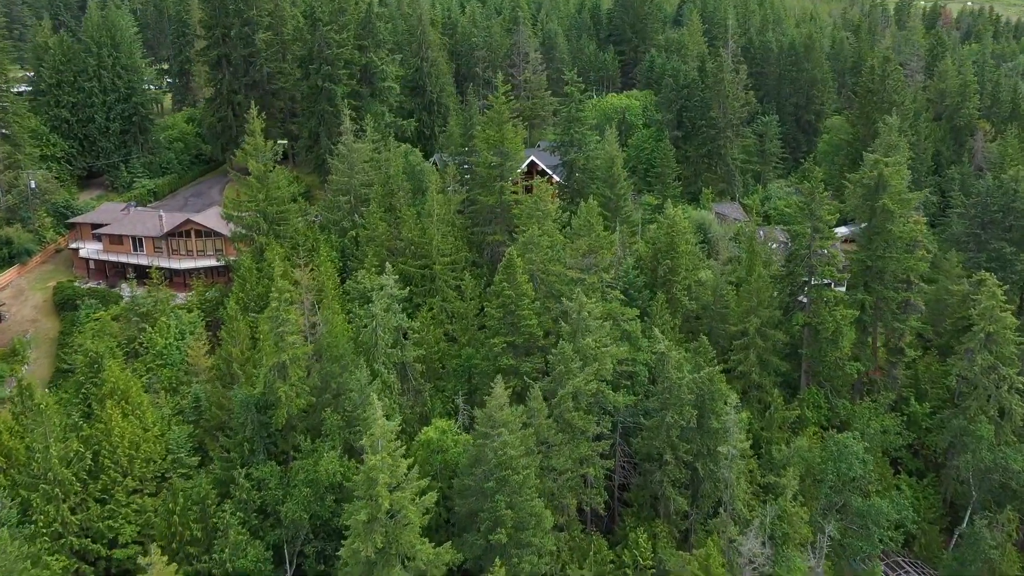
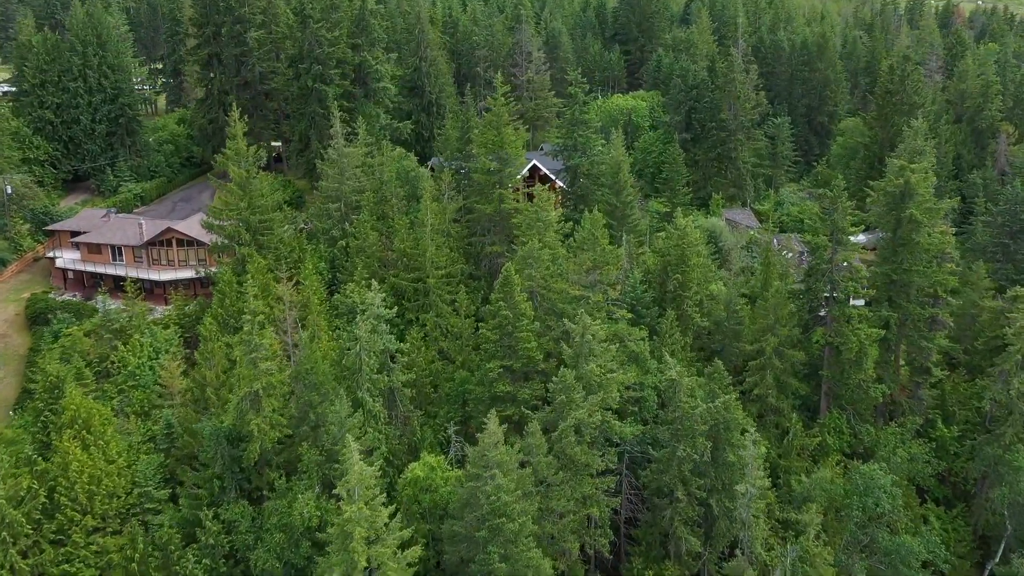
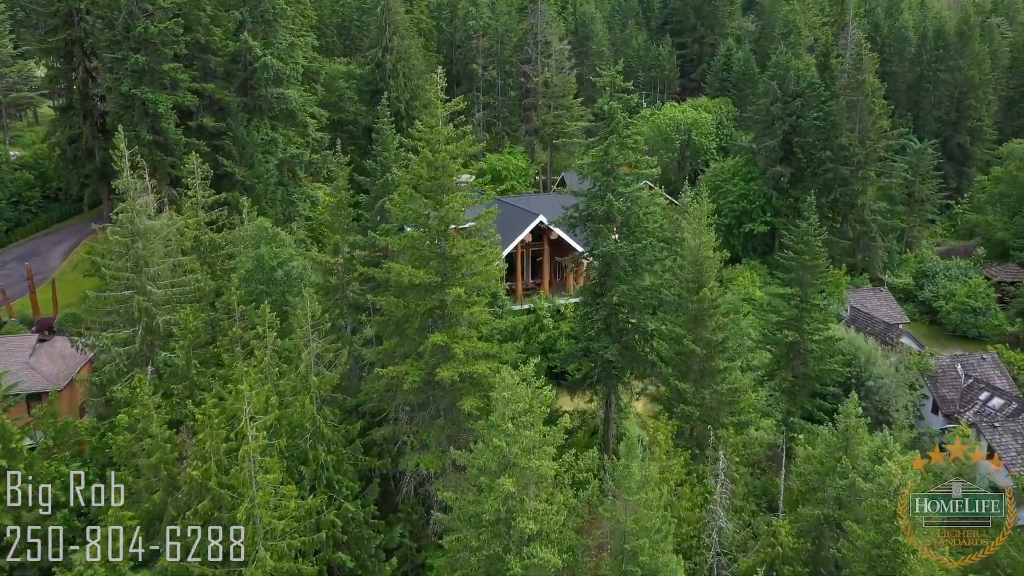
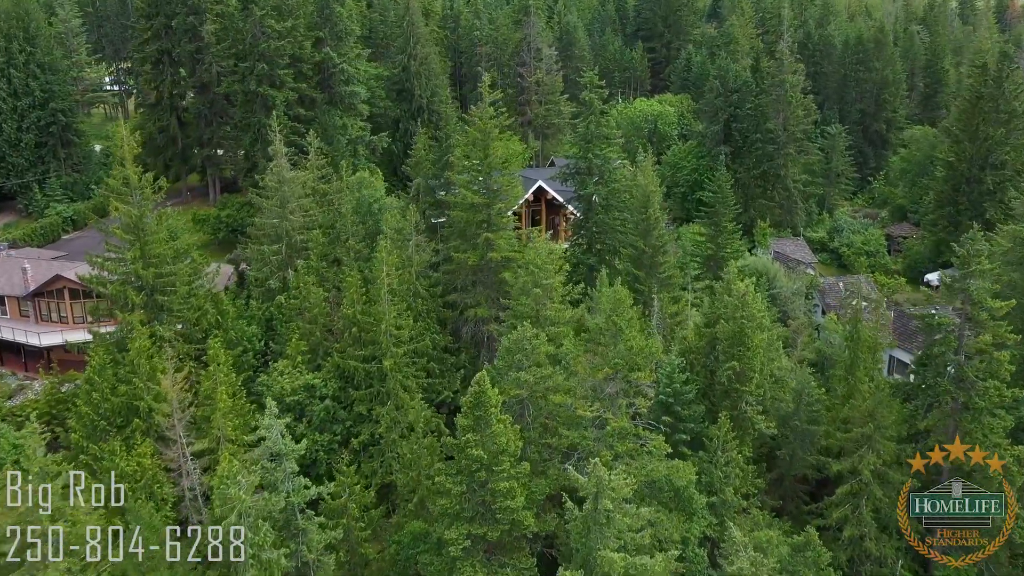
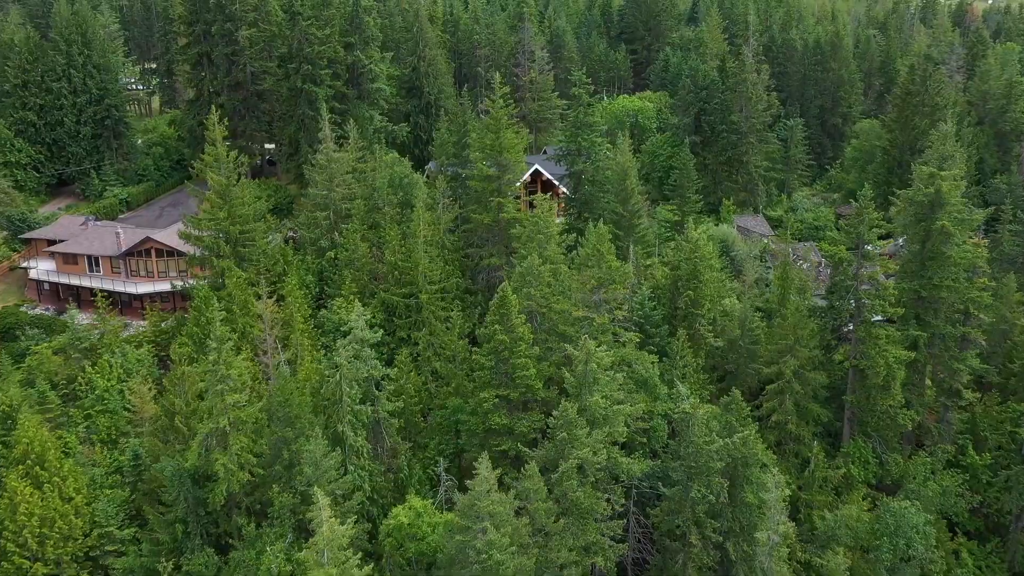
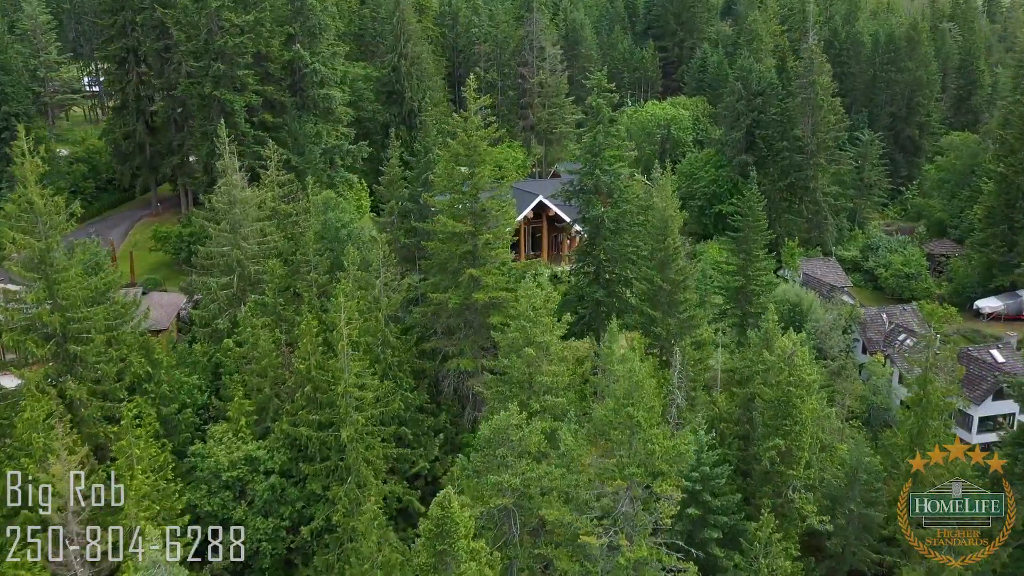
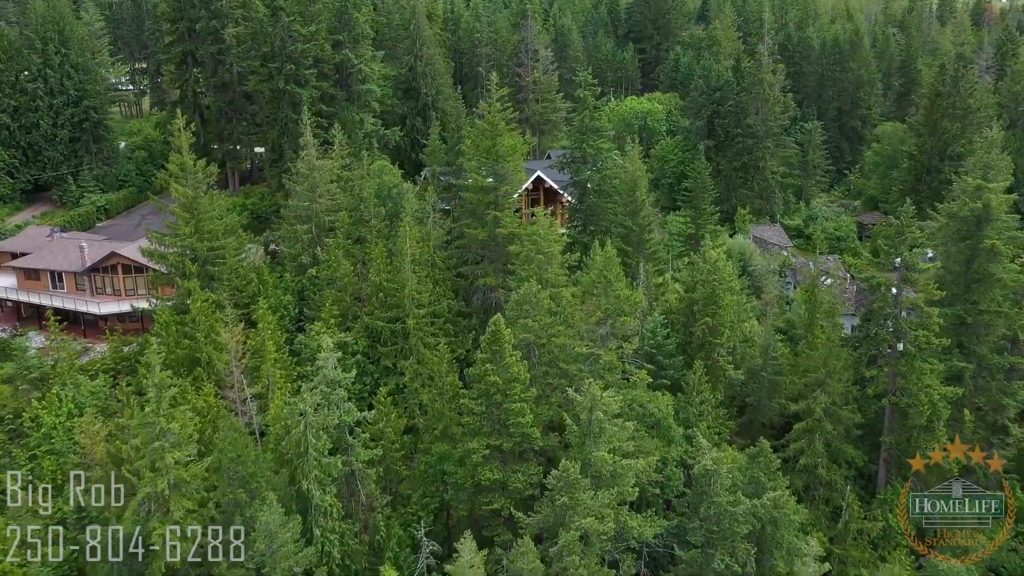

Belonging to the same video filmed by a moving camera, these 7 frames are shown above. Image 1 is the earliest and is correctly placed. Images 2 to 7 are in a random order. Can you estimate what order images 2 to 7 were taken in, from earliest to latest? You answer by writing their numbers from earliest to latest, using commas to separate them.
2, 5, 7, 4, 6, 3
